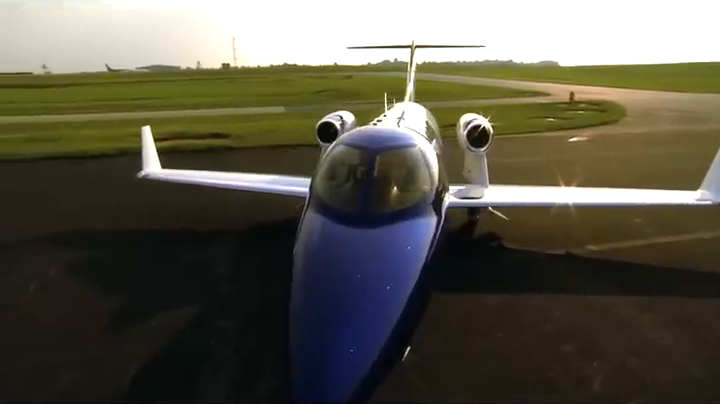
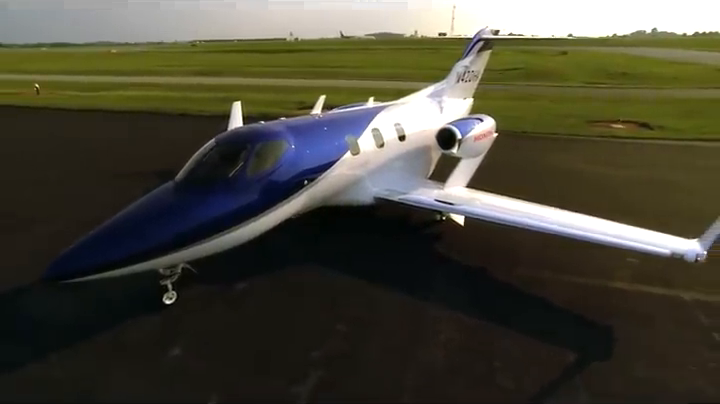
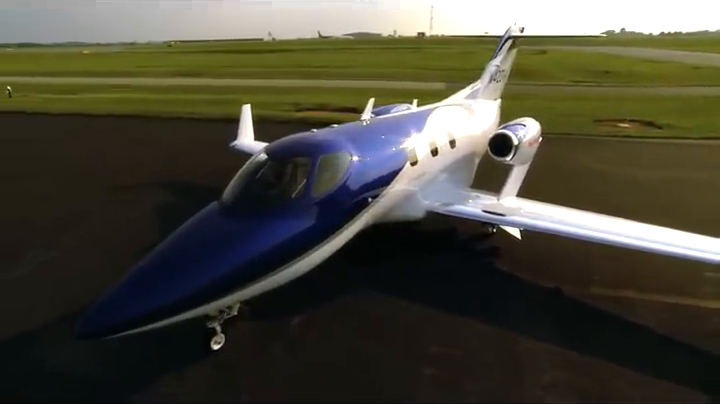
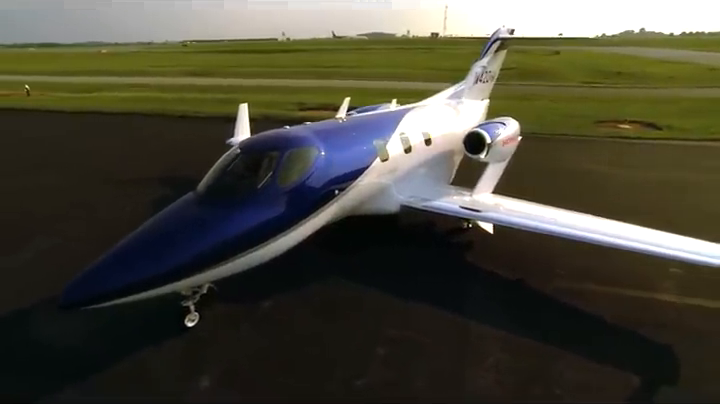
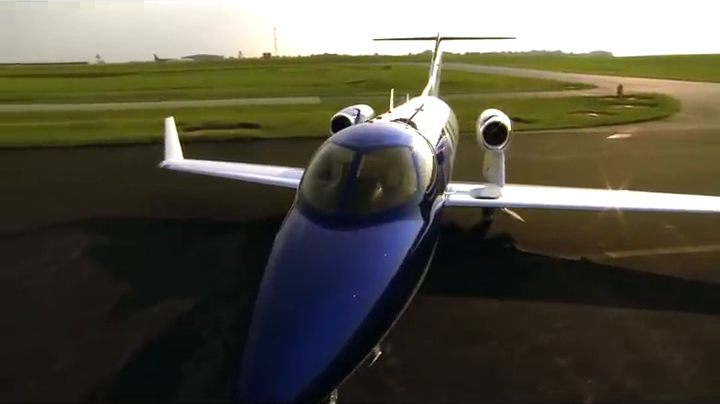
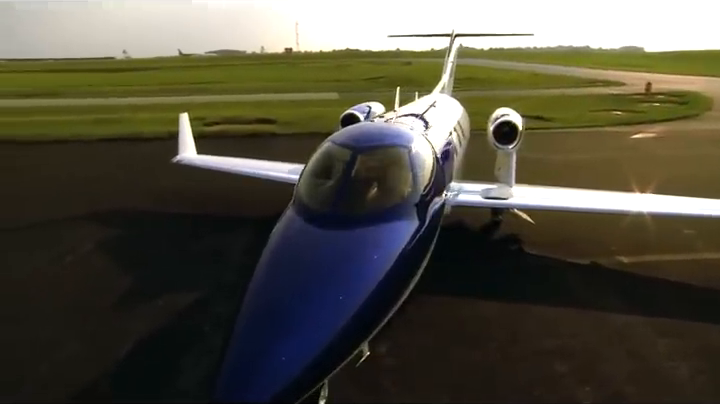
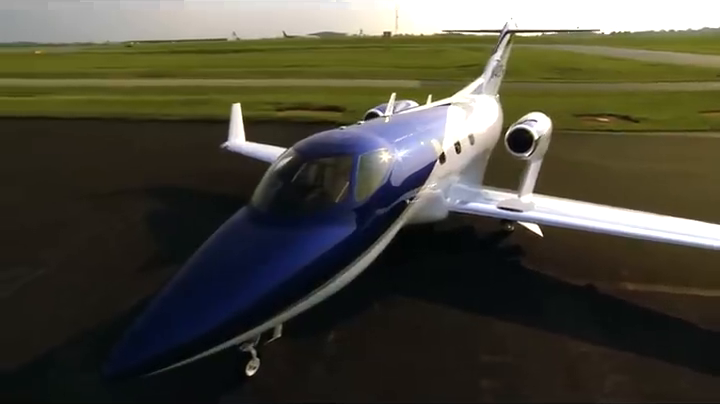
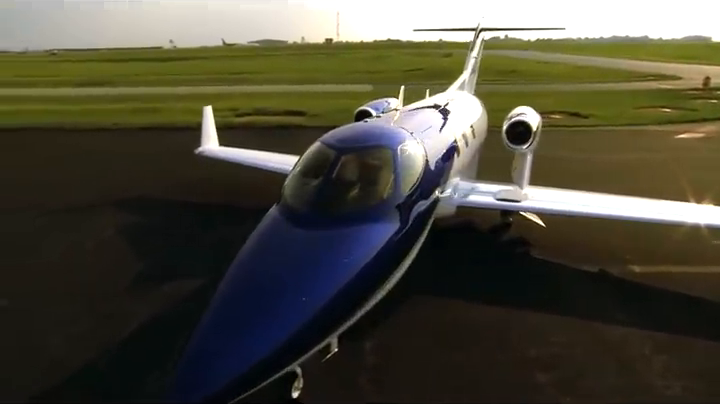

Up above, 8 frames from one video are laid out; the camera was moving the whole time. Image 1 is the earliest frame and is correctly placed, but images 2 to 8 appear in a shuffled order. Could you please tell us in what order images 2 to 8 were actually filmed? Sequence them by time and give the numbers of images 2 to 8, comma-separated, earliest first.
5, 6, 8, 7, 3, 4, 2
